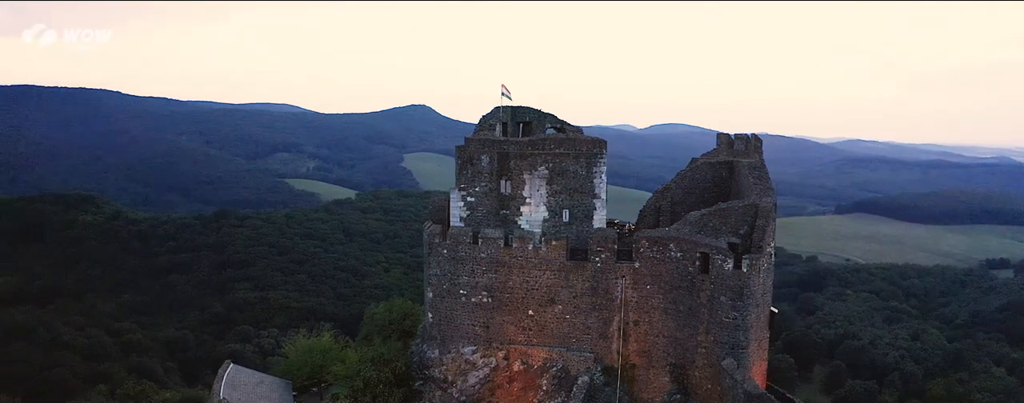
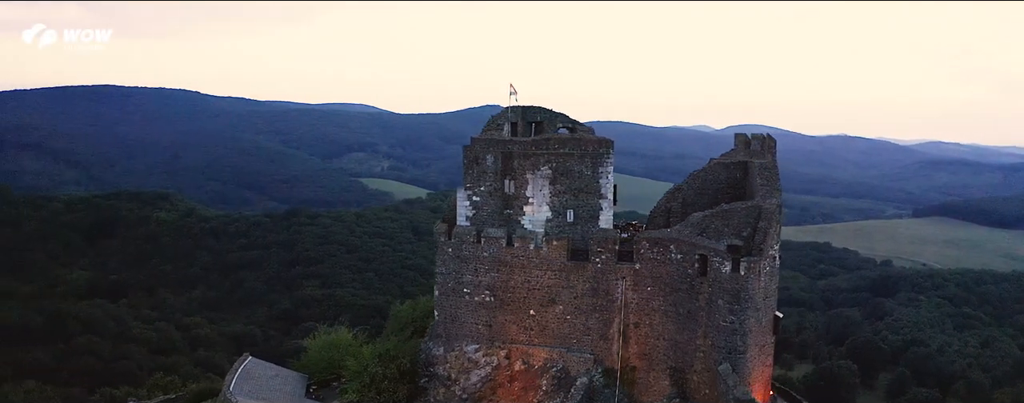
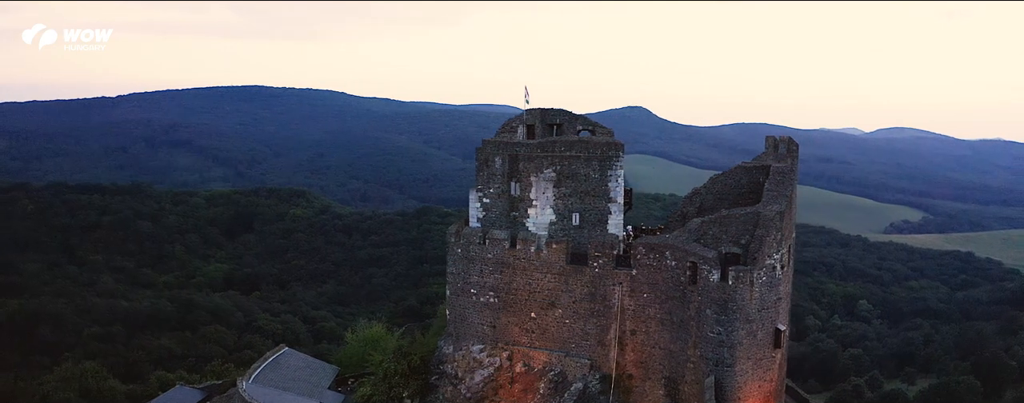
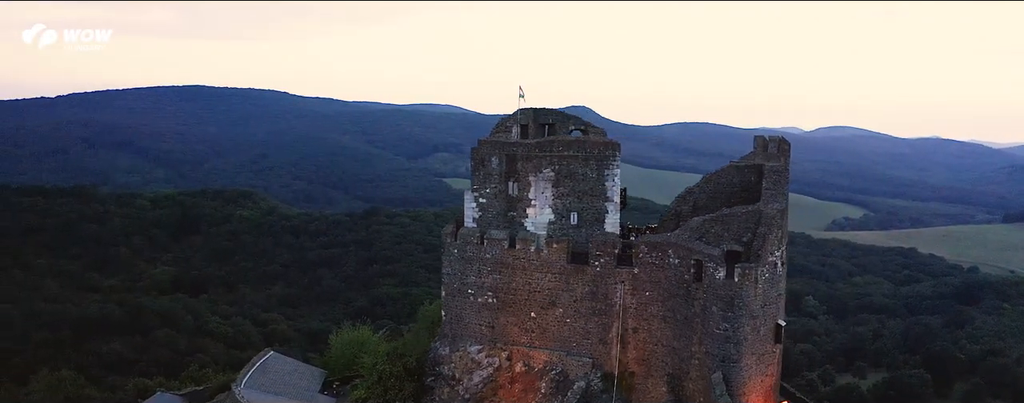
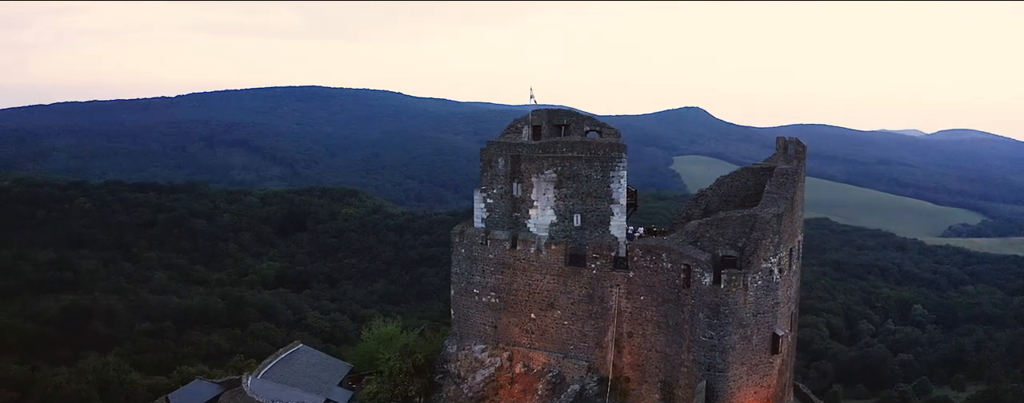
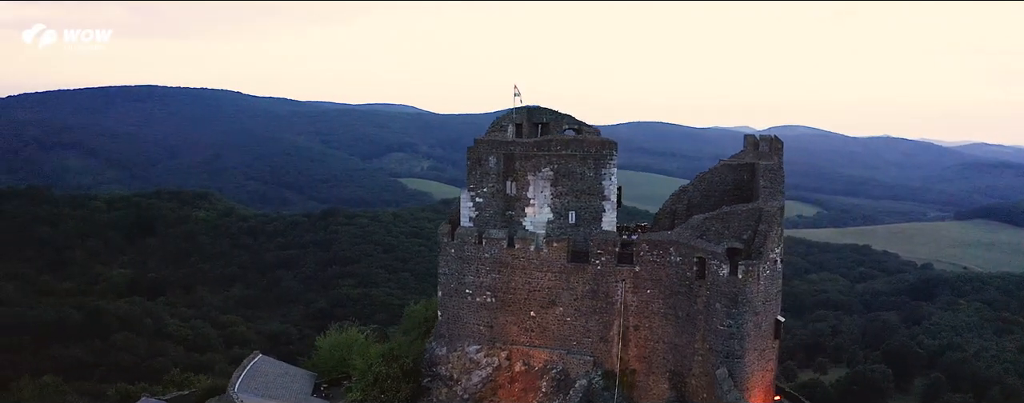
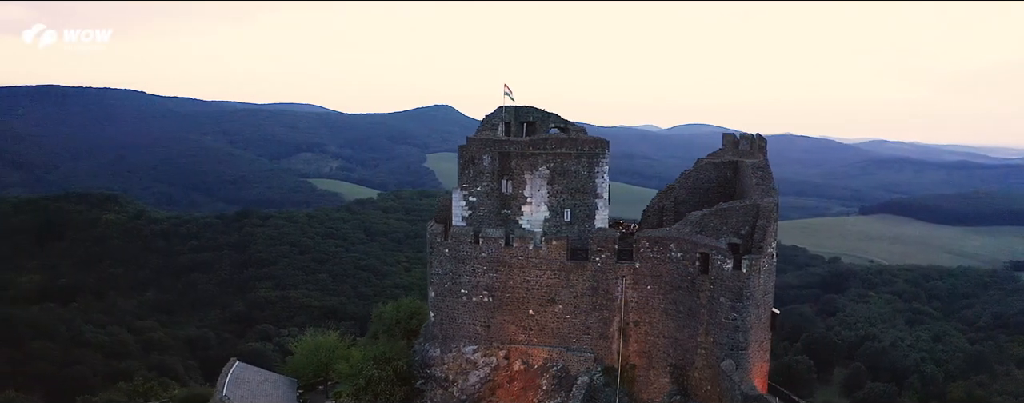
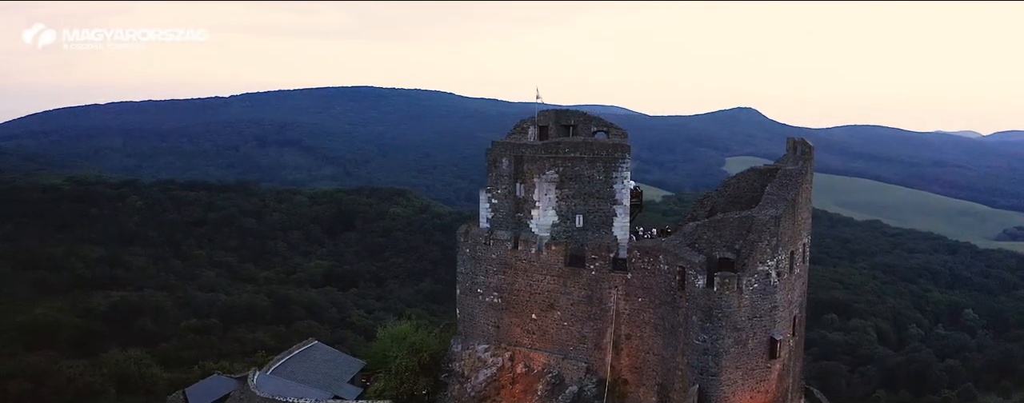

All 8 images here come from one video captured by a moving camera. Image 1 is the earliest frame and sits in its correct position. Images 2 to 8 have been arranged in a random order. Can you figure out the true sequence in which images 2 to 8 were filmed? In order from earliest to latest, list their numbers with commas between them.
7, 2, 6, 4, 3, 5, 8
